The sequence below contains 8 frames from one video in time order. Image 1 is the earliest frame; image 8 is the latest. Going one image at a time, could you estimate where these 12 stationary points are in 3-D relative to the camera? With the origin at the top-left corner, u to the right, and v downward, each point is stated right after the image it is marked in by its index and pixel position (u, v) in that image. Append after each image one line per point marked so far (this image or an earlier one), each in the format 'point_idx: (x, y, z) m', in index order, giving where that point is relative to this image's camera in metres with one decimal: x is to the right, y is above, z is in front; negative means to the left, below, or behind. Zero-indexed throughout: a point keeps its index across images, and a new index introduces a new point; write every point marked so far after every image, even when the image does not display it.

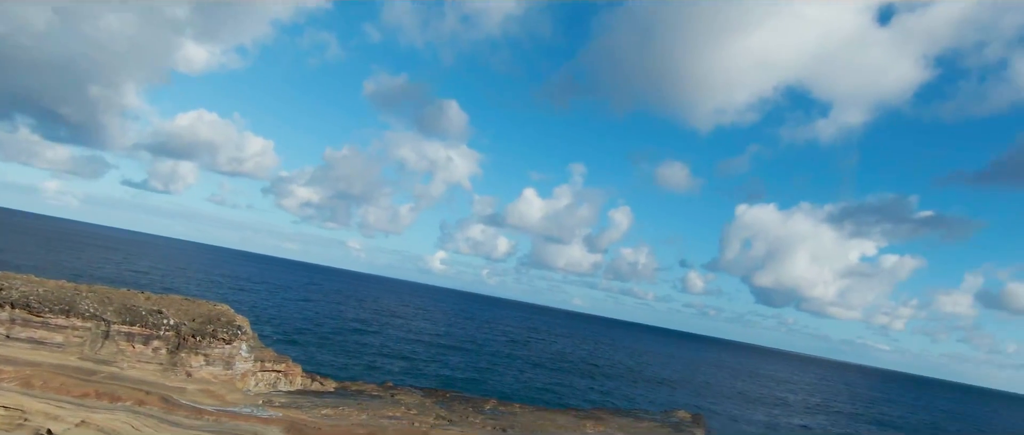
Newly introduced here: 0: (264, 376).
0: (-5.8, -3.9, +16.7) m
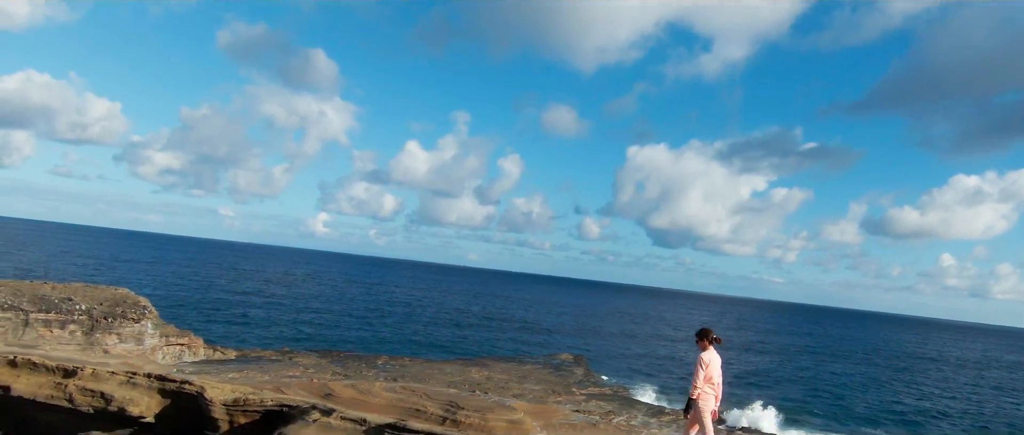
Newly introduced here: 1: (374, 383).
0: (-9.0, -3.5, +18.2) m
1: (-3.7, -4.5, +18.2) m
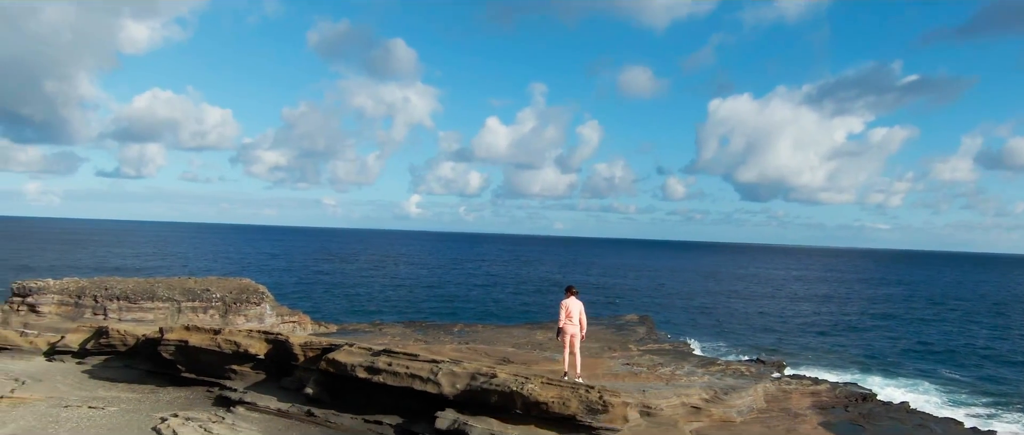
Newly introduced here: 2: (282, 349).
0: (-7.4, -3.6, +22.4) m
1: (-2.1, -4.2, +21.7) m
2: (-5.0, -2.7, +14.2) m
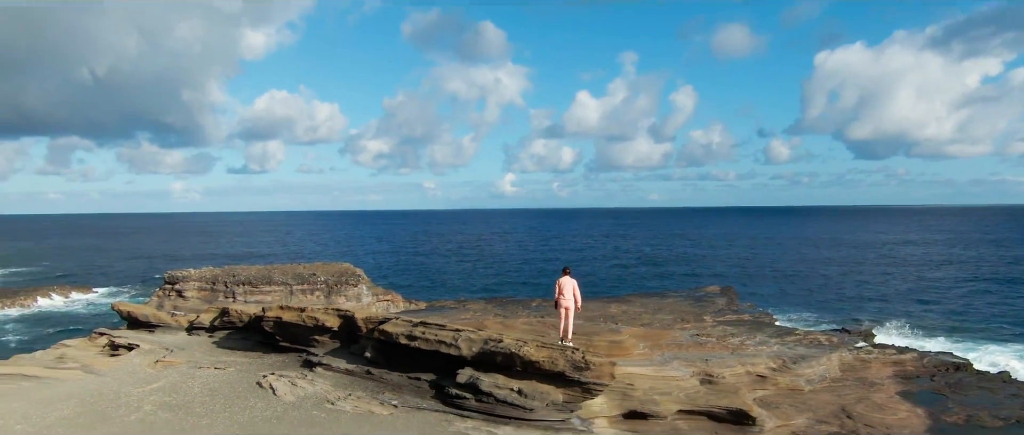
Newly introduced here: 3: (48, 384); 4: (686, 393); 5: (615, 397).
0: (-4.8, -3.2, +25.2) m
1: (+0.3, -3.6, +23.7) m
2: (-3.7, -2.6, +16.7) m
3: (-8.0, -2.8, +11.7) m
4: (+4.7, -4.7, +18.3) m
5: (+2.6, -4.6, +17.3) m
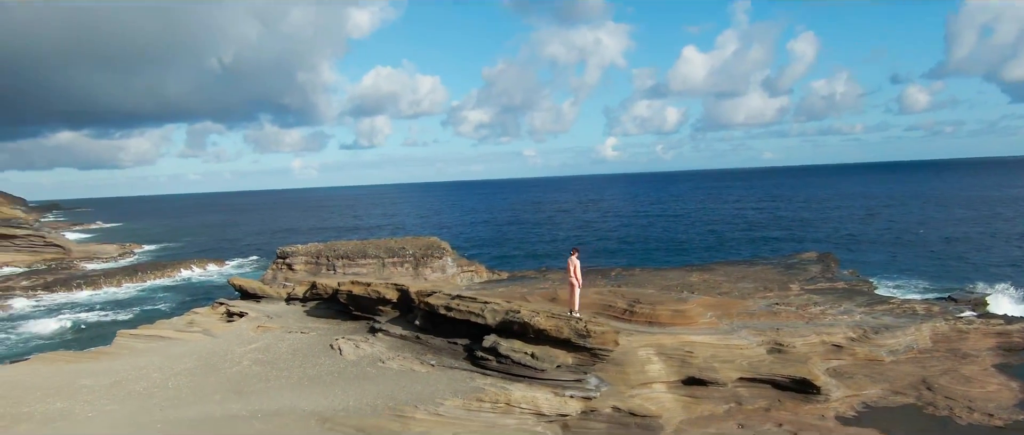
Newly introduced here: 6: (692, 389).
0: (-1.8, -2.2, +27.1) m
1: (+3.0, -2.6, +24.9) m
2: (-2.1, -2.1, +18.5) m
3: (-7.1, -2.6, +14.3) m
4: (+6.6, -4.0, +18.9) m
5: (+4.3, -3.9, +18.3) m
6: (+4.8, -4.6, +18.2) m
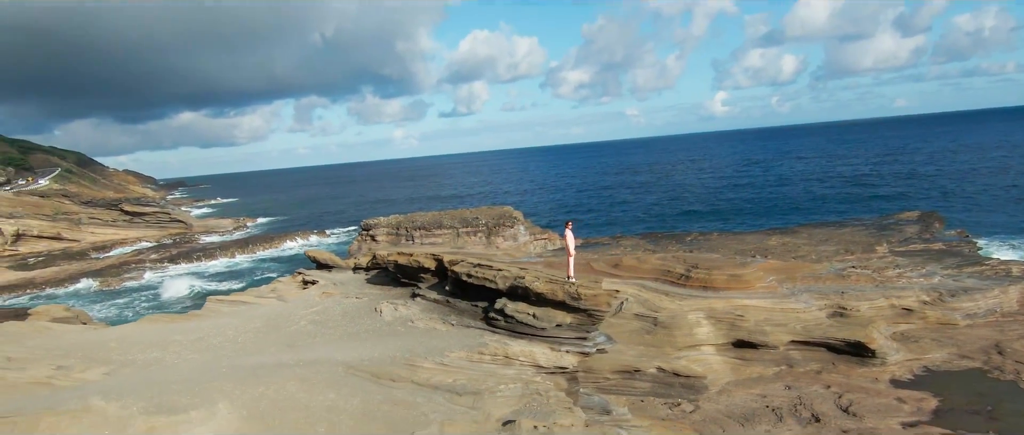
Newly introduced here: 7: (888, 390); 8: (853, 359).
0: (+1.1, -1.0, +28.4) m
1: (+5.5, -1.4, +25.5) m
2: (-0.5, -1.3, +20.0) m
3: (-6.1, -2.2, +16.7) m
4: (+8.1, -3.0, +19.0) m
5: (+5.8, -3.0, +18.8) m
6: (+6.3, -3.7, +18.7) m
7: (+9.4, -4.3, +17.0) m
8: (+9.2, -3.8, +18.3) m
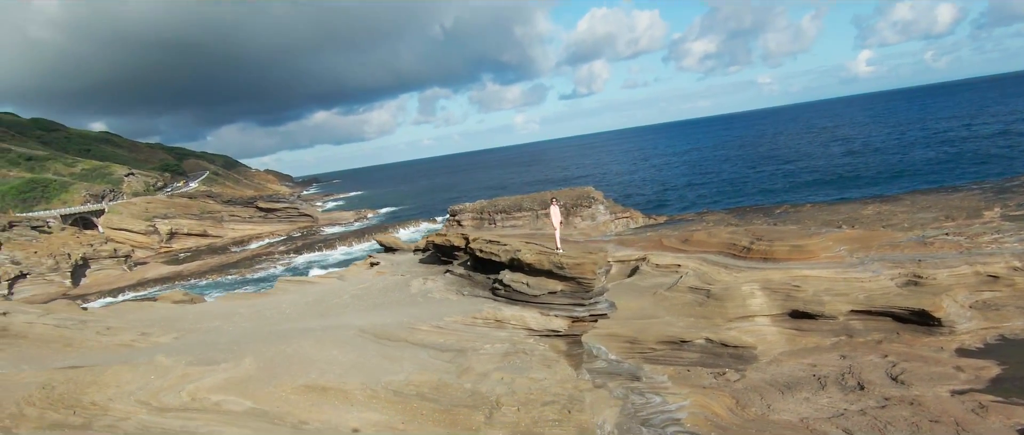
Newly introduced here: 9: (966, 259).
0: (+4.5, -0.1, +29.0) m
1: (+8.3, -0.4, +25.3) m
2: (+1.3, -0.7, +21.1) m
3: (-4.8, -1.9, +19.0) m
4: (+9.6, -2.1, +18.5) m
5: (+7.3, -2.2, +18.7) m
6: (+7.8, -2.8, +18.5) m
7: (+10.5, -3.4, +16.3) m
8: (+10.6, -2.9, +17.6) m
9: (+13.4, -1.2, +19.9) m
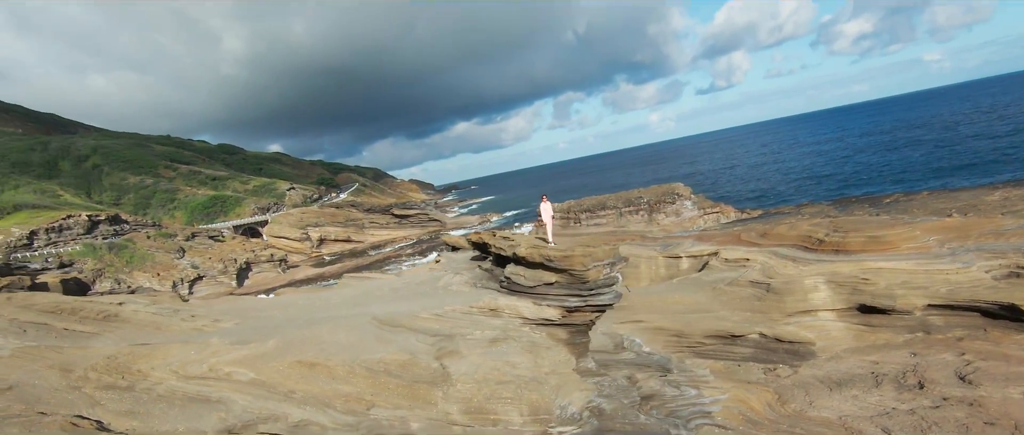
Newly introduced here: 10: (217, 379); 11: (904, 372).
0: (+8.3, +0.1, +28.5) m
1: (+11.1, -0.1, +23.9) m
2: (+3.3, -0.6, +21.5) m
3: (-3.0, -2.0, +20.8) m
4: (+10.9, -1.7, +17.0) m
5: (+8.7, -1.9, +17.8) m
6: (+9.2, -2.6, +17.4) m
7: (+11.3, -3.0, +14.6) m
8: (+11.6, -2.5, +16.0) m
9: (+14.9, -0.8, +17.6) m
10: (-4.5, -2.5, +10.3) m
11: (+8.8, -3.4, +15.2) m
